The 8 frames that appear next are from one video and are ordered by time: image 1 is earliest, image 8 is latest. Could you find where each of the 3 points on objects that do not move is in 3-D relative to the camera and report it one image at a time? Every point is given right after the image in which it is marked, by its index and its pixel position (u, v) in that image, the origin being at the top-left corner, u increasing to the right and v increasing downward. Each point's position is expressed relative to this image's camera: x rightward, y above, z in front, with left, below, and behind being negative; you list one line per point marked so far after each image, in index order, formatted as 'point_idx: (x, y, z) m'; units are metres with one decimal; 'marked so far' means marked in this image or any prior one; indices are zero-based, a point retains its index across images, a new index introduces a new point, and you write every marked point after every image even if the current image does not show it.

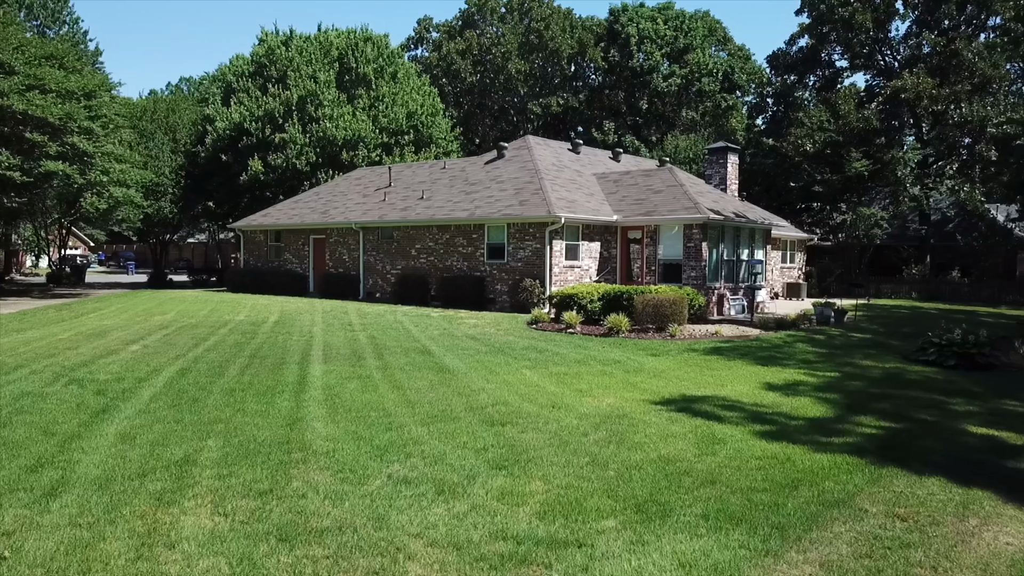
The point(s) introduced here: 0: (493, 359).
0: (-0.3, -1.1, +12.0) m
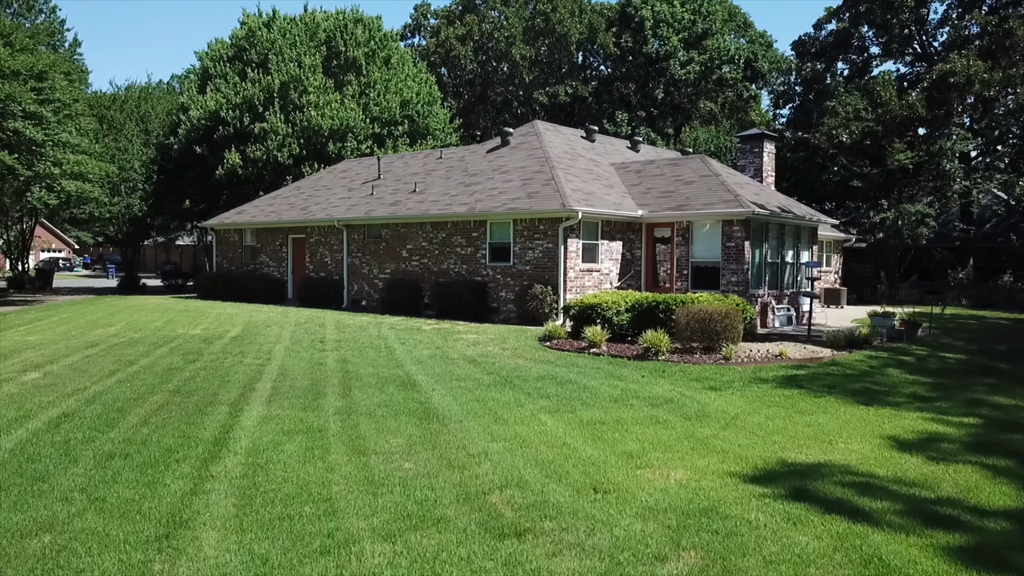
0: (-0.1, -1.2, +8.8) m
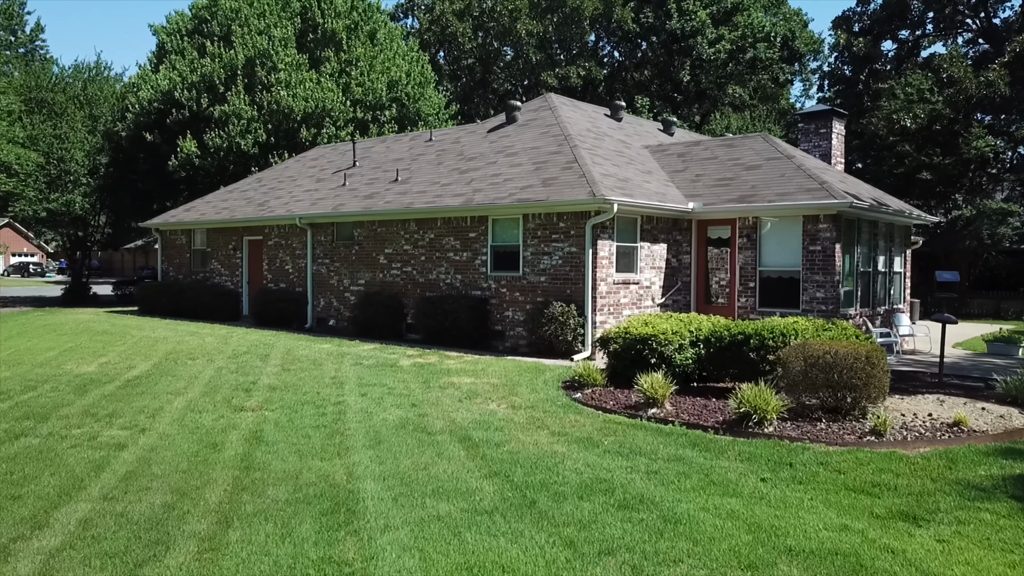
0: (0.0, -1.5, +4.4) m
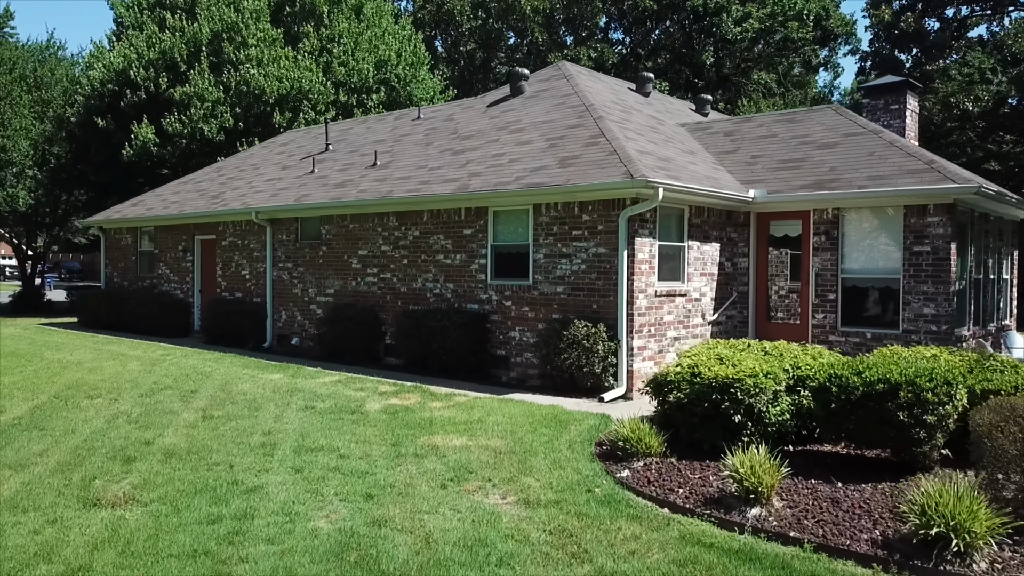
0: (+0.1, -1.7, +1.2) m
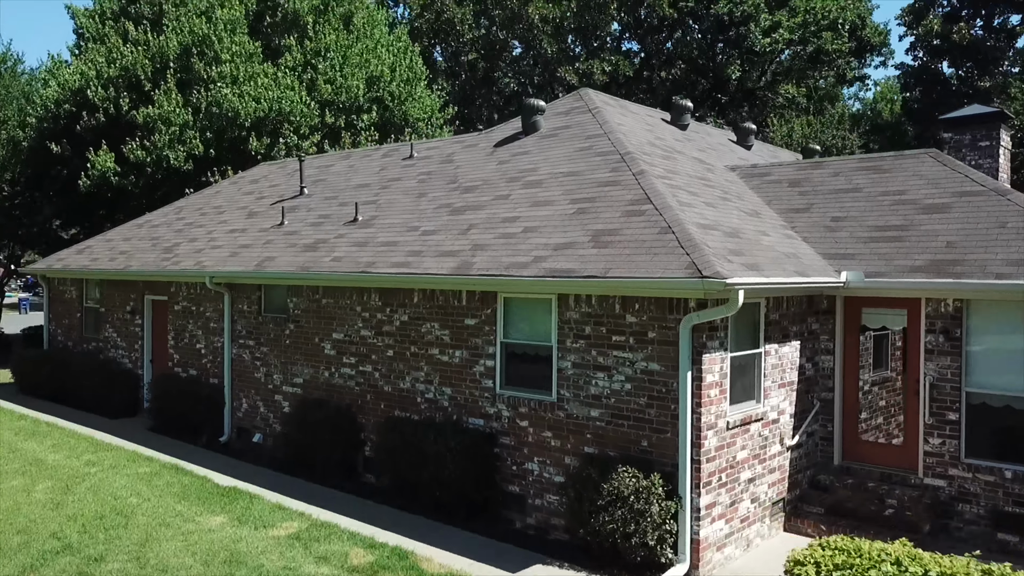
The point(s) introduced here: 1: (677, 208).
0: (+0.3, -2.9, -1.4) m
1: (+1.7, +0.8, +7.8) m
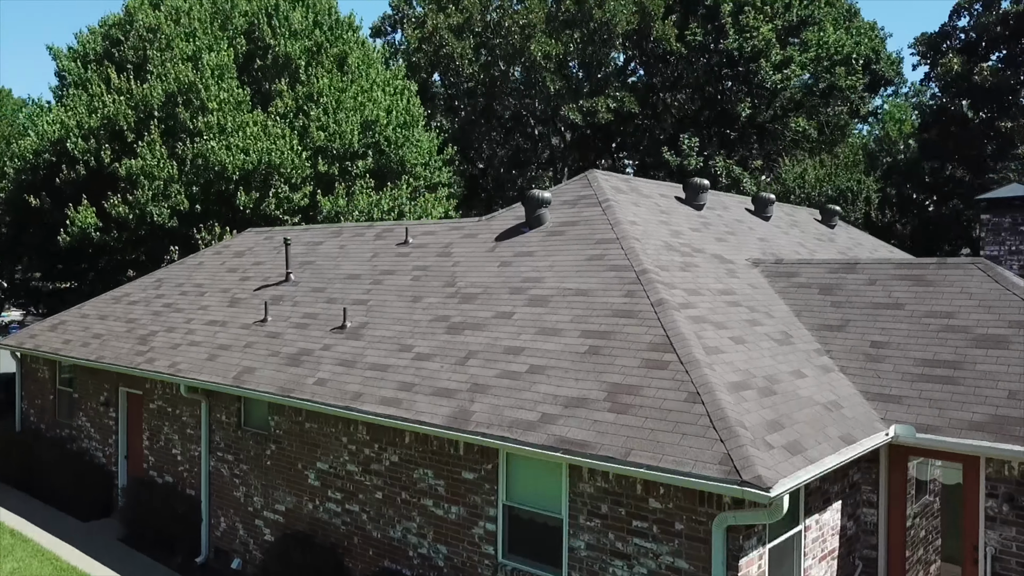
0: (+0.3, -4.3, -2.3) m
1: (+1.7, -0.7, +6.9) m
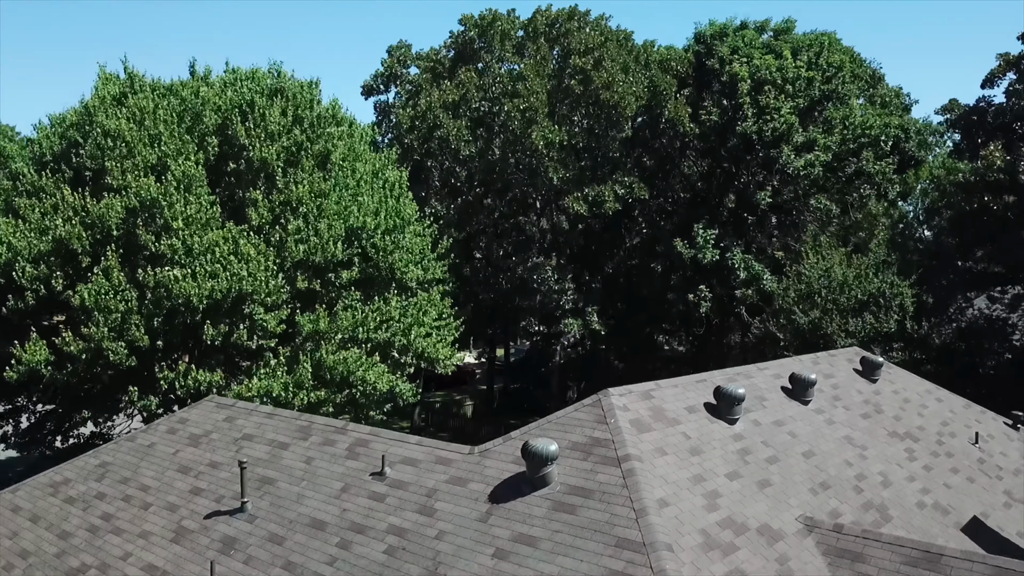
0: (+0.3, -7.3, -4.3) m
1: (+1.7, -3.7, +4.9) m
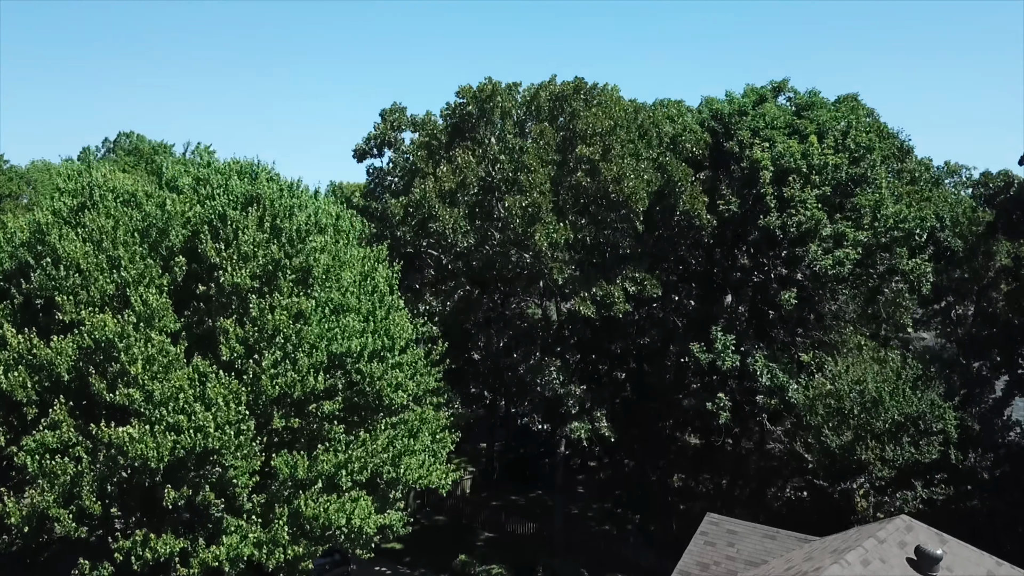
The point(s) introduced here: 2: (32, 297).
0: (+0.3, -10.3, -6.2) m
1: (+1.7, -6.6, +3.0) m
2: (-10.2, -0.1, +16.2) m
